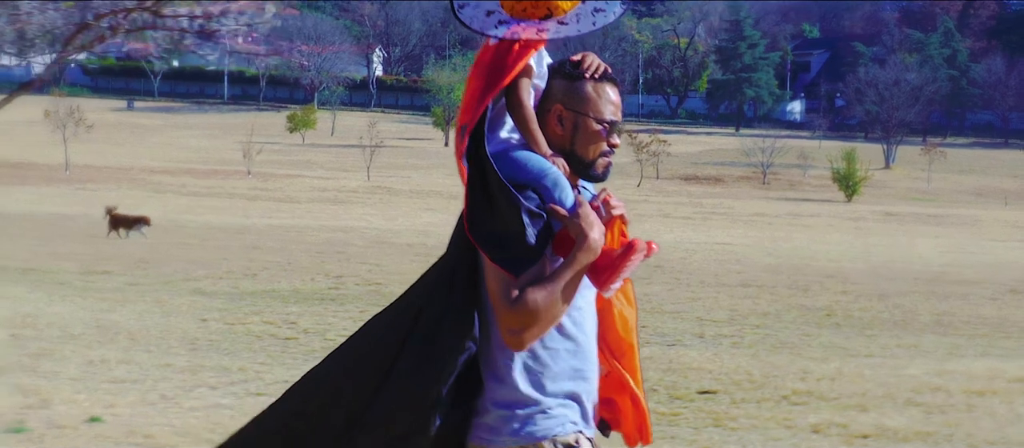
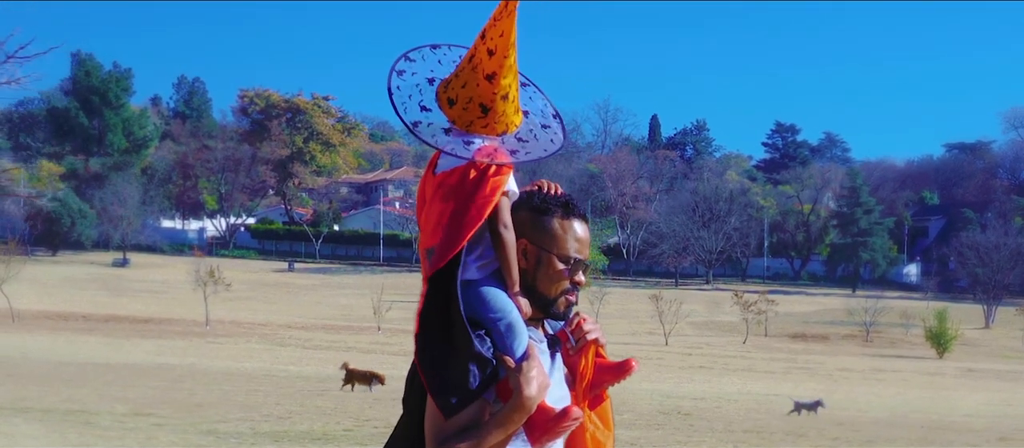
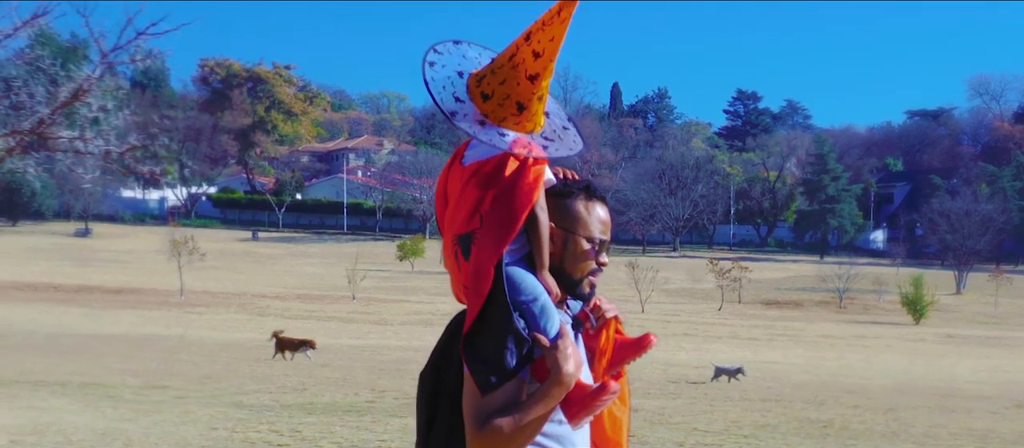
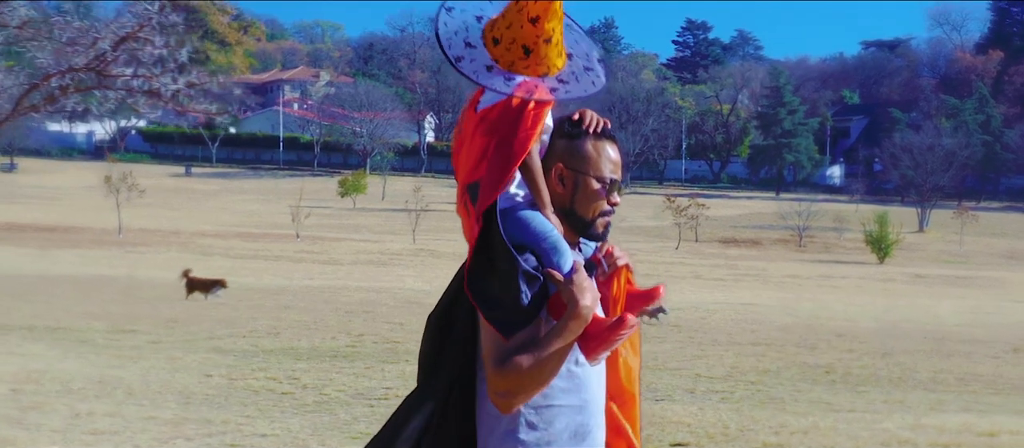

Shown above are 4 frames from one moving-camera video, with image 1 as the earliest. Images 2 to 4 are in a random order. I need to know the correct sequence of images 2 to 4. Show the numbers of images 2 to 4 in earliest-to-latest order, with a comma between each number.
4, 3, 2
